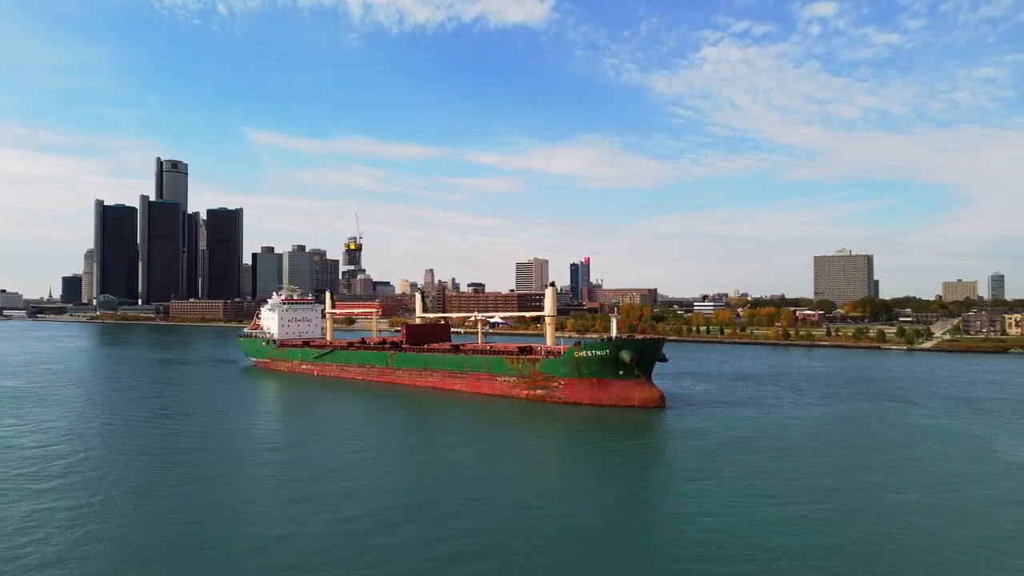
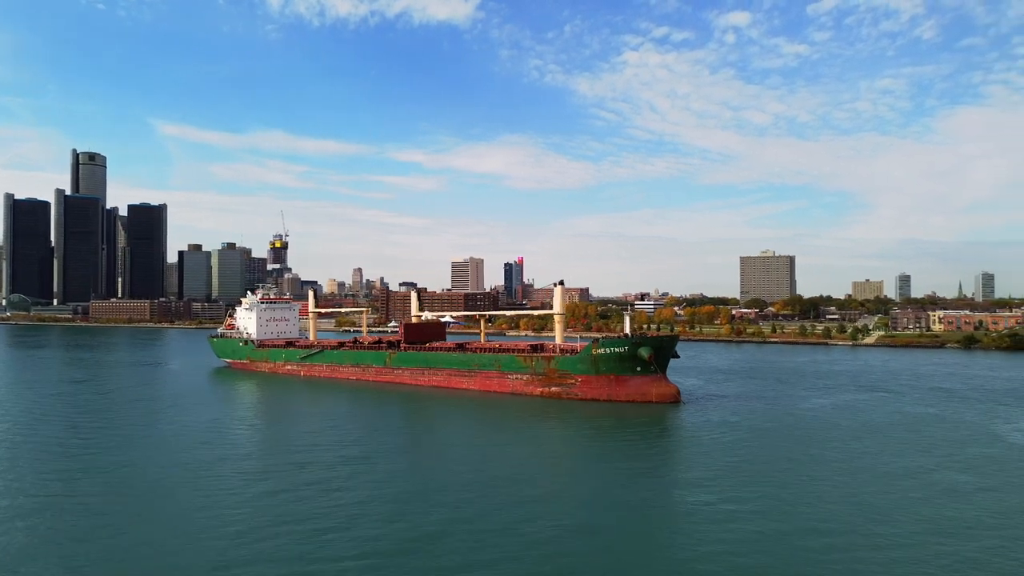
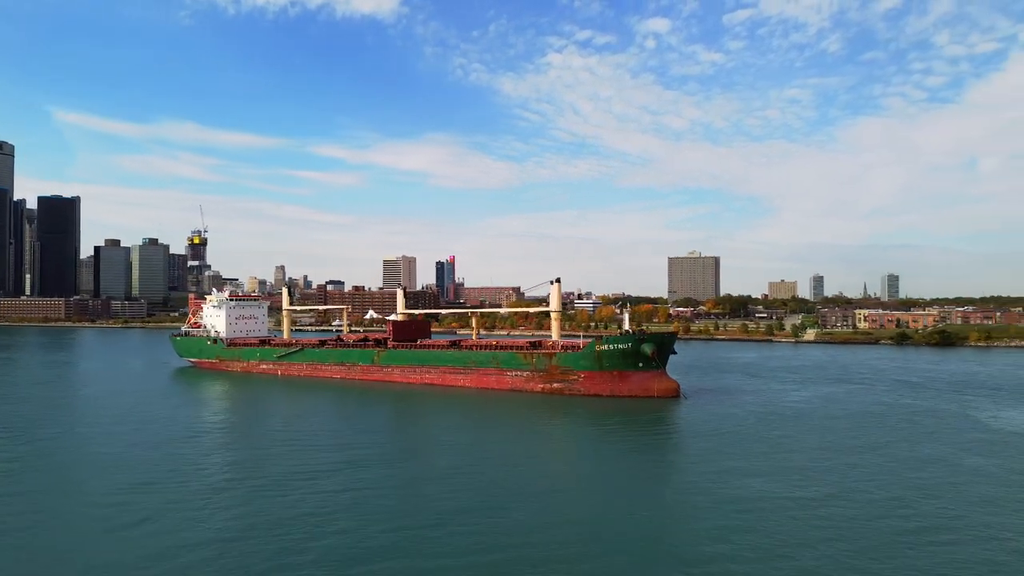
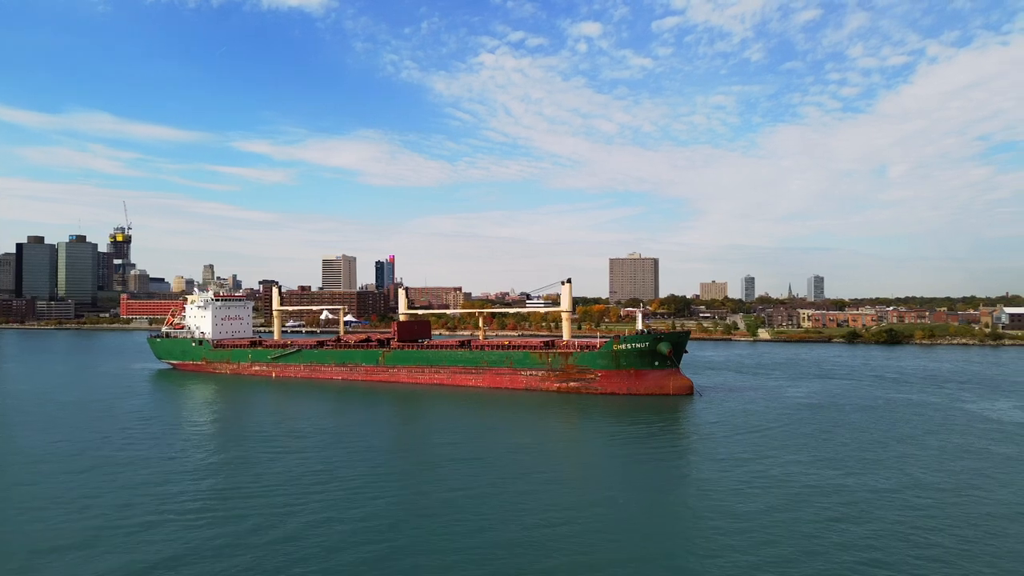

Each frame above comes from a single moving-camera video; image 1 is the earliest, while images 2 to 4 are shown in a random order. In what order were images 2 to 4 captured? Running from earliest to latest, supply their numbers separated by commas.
2, 3, 4
